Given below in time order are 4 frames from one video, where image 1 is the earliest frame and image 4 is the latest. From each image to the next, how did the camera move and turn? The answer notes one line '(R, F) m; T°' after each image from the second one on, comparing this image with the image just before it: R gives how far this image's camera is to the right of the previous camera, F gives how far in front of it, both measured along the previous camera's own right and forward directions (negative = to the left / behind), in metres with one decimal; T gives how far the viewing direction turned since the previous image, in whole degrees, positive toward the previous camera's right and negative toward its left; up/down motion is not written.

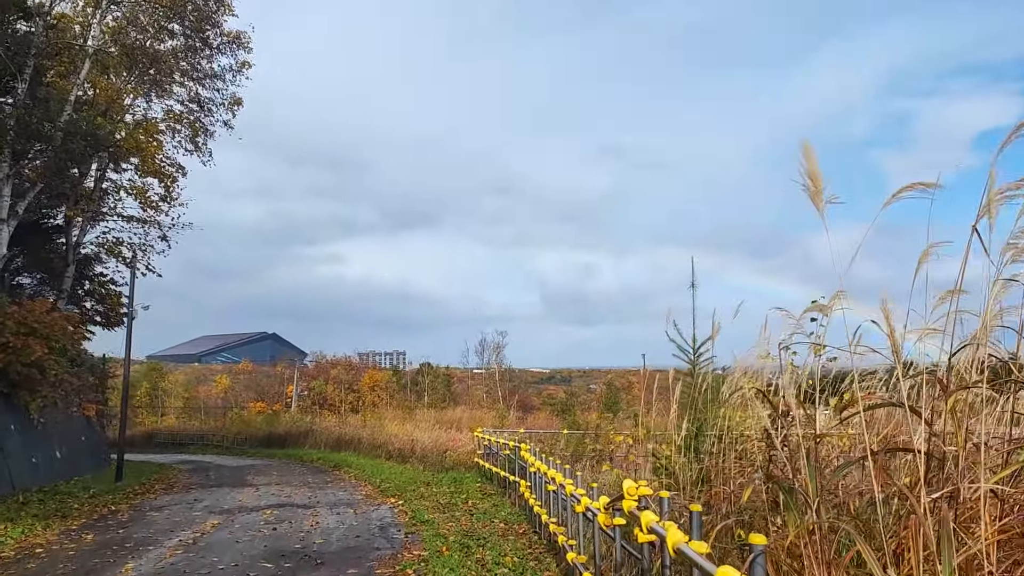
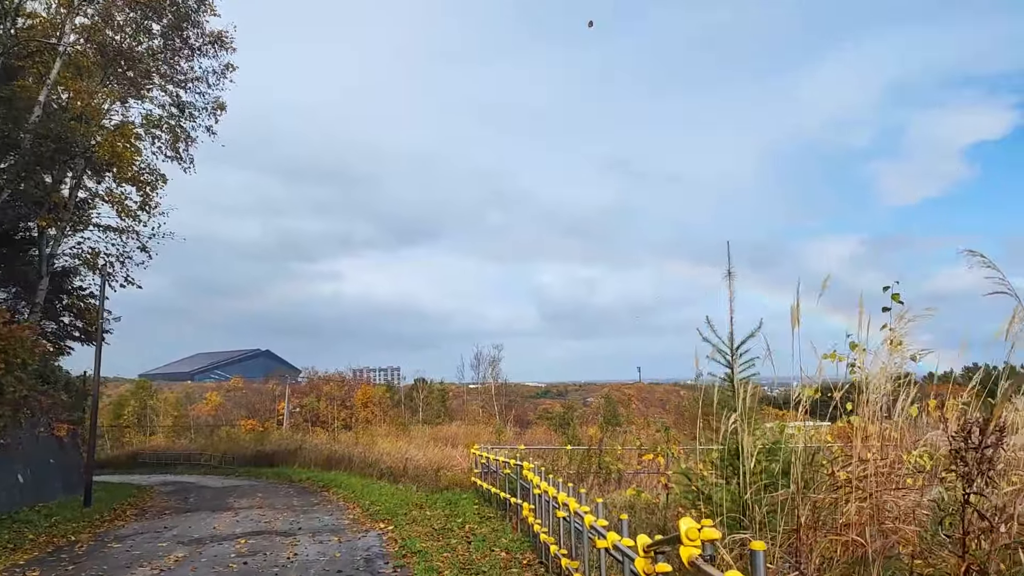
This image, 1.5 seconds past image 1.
(-0.1, +0.9) m; 0°
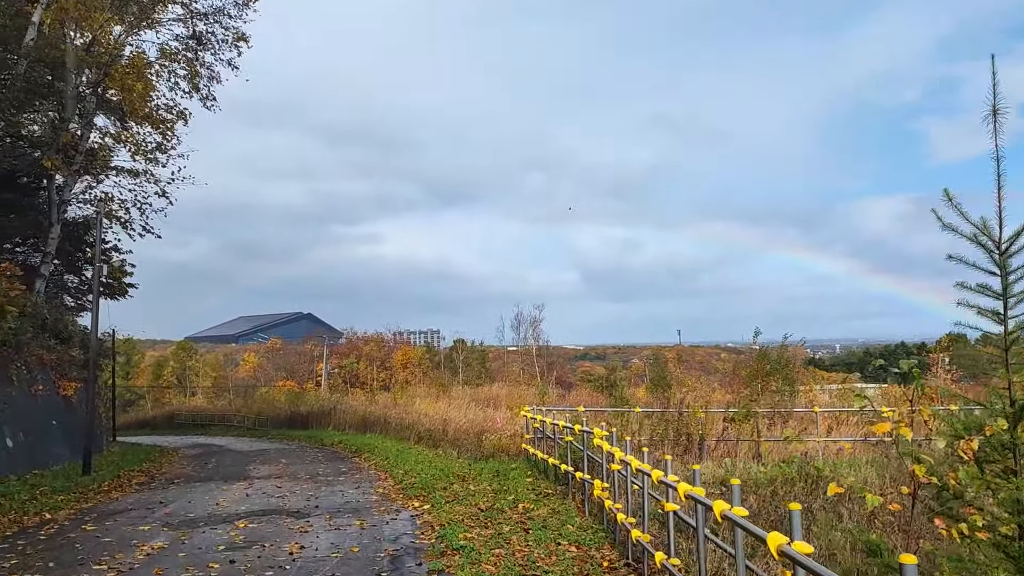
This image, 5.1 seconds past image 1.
(-0.3, +2.1) m; -3°
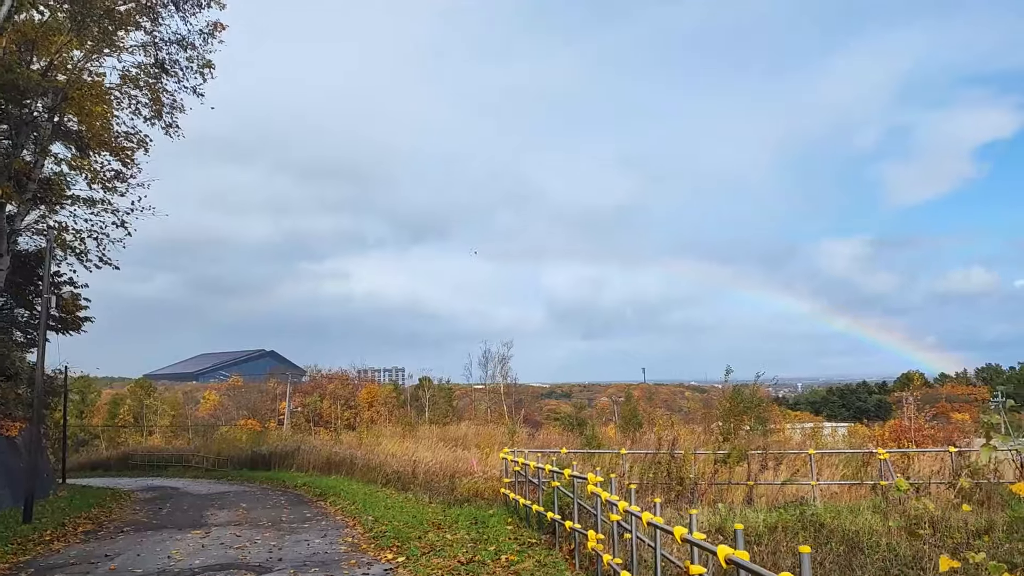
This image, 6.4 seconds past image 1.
(-0.2, +0.4) m; +3°
